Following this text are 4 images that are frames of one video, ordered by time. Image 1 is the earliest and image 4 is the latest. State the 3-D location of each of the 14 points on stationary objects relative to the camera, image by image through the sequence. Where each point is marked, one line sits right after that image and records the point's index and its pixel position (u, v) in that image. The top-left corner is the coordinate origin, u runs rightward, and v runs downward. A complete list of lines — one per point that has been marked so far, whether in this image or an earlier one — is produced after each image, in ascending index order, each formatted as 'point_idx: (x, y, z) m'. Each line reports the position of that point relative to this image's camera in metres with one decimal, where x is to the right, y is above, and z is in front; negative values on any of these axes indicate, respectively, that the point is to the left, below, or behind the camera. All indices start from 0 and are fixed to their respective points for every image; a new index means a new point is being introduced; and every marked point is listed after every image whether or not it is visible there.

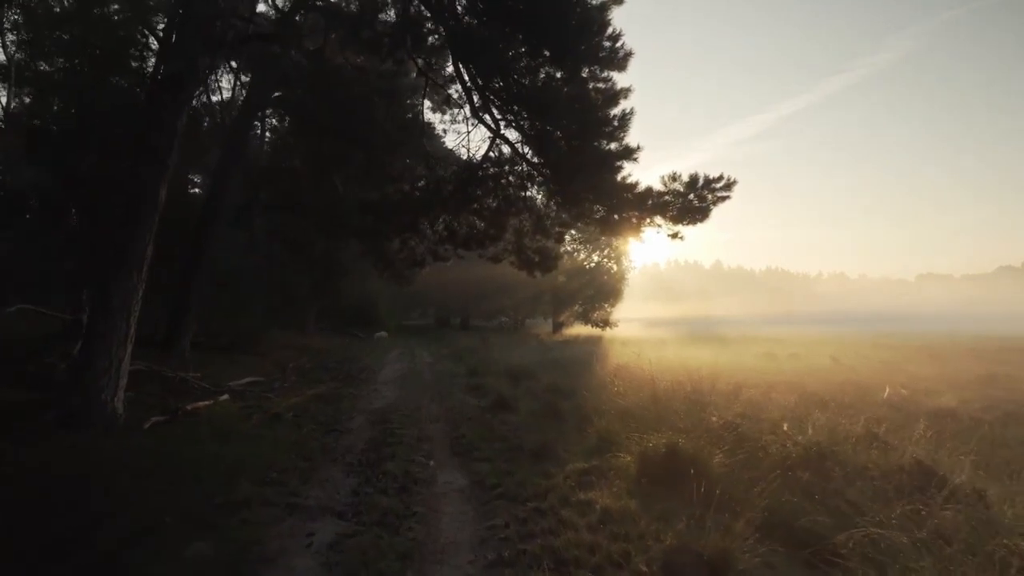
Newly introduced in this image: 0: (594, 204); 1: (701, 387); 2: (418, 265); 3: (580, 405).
0: (+1.5, +1.7, +12.7) m
1: (+4.5, -2.4, +15.8) m
2: (-2.2, +0.5, +15.5) m
3: (+1.4, -2.4, +13.7) m
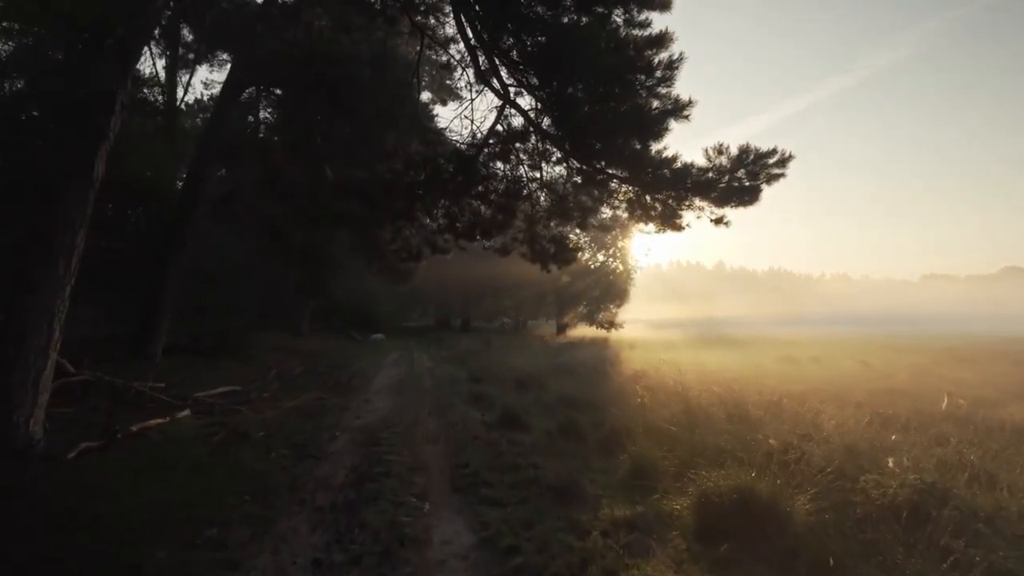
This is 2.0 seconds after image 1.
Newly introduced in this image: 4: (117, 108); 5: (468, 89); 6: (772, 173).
0: (+1.7, +1.7, +10.6) m
1: (+4.7, -2.3, +13.8) m
2: (-2.0, +0.6, +13.5) m
3: (+1.6, -2.4, +11.7) m
4: (-5.4, +2.4, +9.1) m
5: (-0.7, +3.3, +11.2) m
6: (+3.9, +1.7, +10.1) m
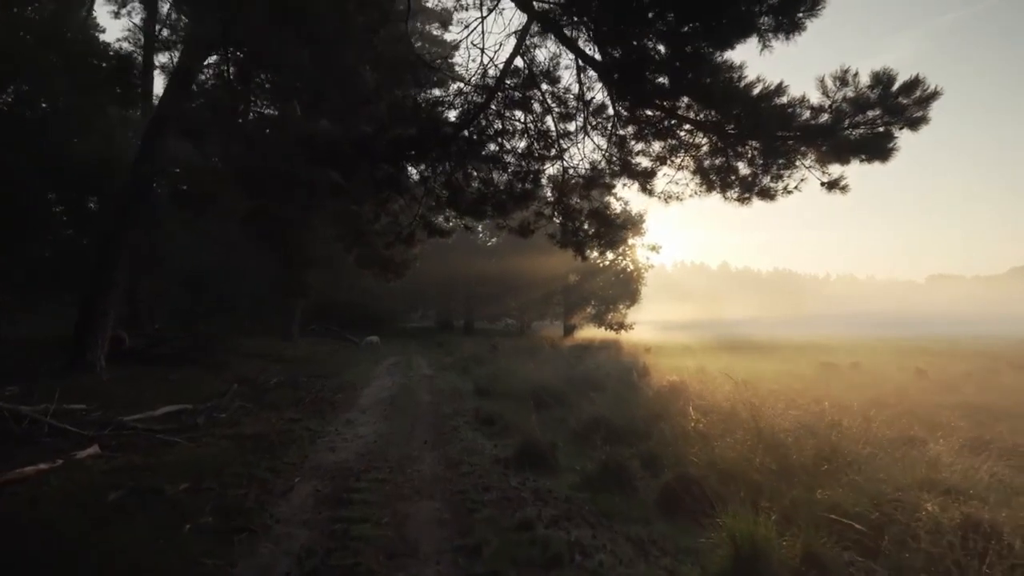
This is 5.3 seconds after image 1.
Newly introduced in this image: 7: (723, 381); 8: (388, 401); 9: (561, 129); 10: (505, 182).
0: (+2.0, +1.8, +7.6) m
1: (+5.0, -2.2, +10.8) m
2: (-1.6, +0.7, +10.5) m
3: (+1.9, -2.3, +8.7) m
4: (-5.1, +2.5, +6.0) m
5: (-0.4, +3.4, +8.2) m
6: (+4.2, +1.8, +7.0) m
7: (+6.0, -2.6, +18.9) m
8: (-2.8, -2.6, +15.3) m
9: (+0.7, +2.1, +8.9) m
10: (-0.1, +1.4, +9.2) m
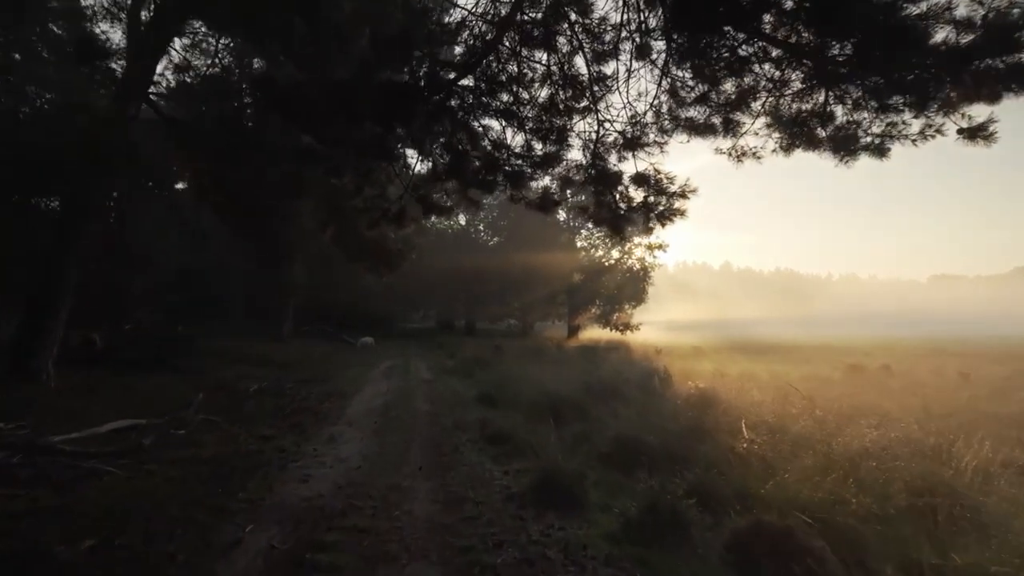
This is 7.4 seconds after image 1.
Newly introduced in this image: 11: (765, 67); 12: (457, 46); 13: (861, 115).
0: (+2.2, +1.9, +5.6) m
1: (+5.2, -2.1, +8.8) m
2: (-1.5, +0.8, +8.5) m
3: (+2.1, -2.2, +6.7) m
4: (-4.9, +2.6, +4.1) m
5: (-0.2, +3.6, +6.2) m
6: (+4.4, +2.0, +5.1) m
7: (+6.2, -2.5, +16.9) m
8: (-2.6, -2.5, +13.4) m
9: (+0.8, +2.2, +7.0) m
10: (+0.1, +1.5, +7.2) m
11: (+2.2, +1.9, +5.9) m
12: (-0.6, +2.5, +6.9) m
13: (+2.9, +1.4, +5.6) m
